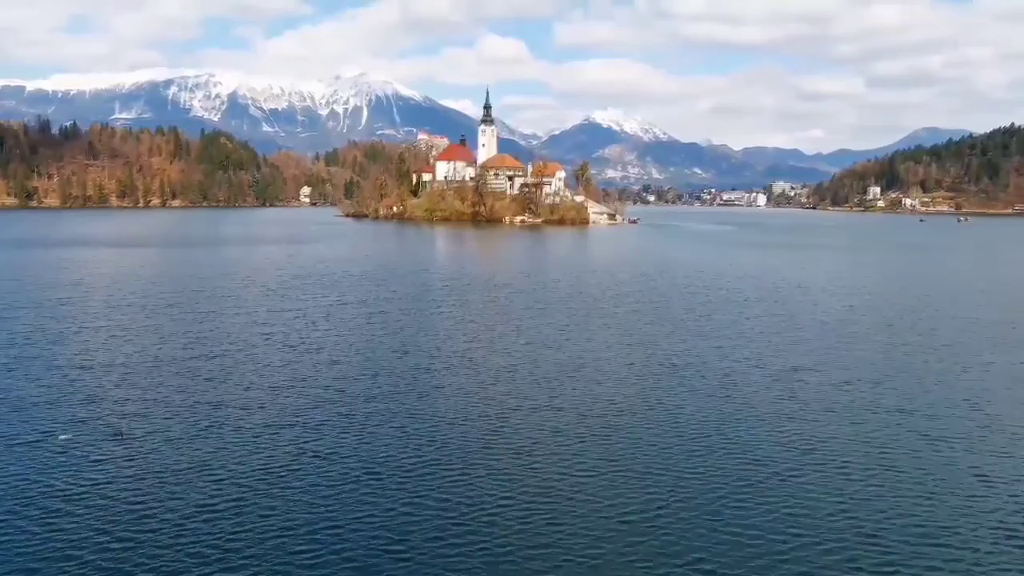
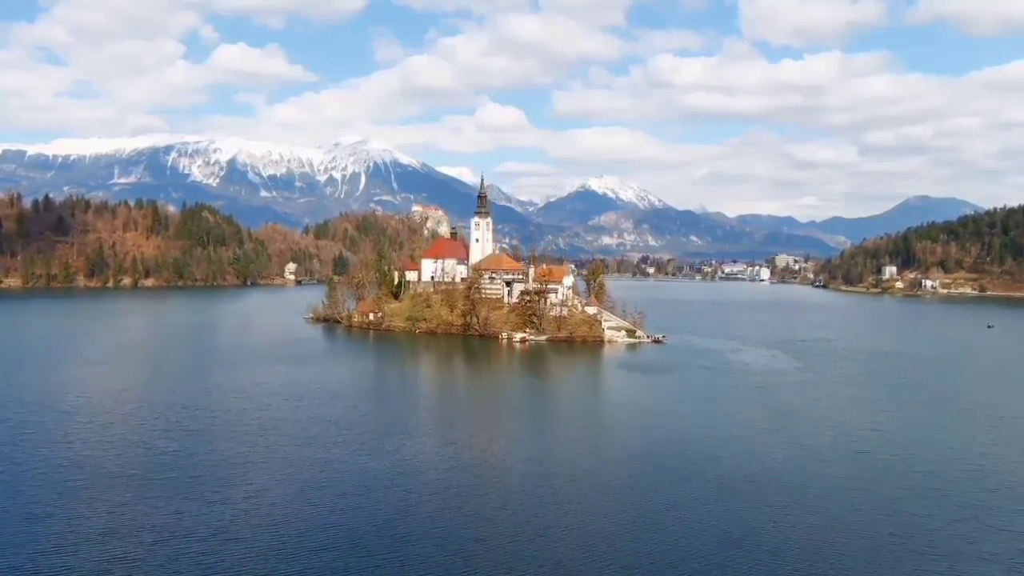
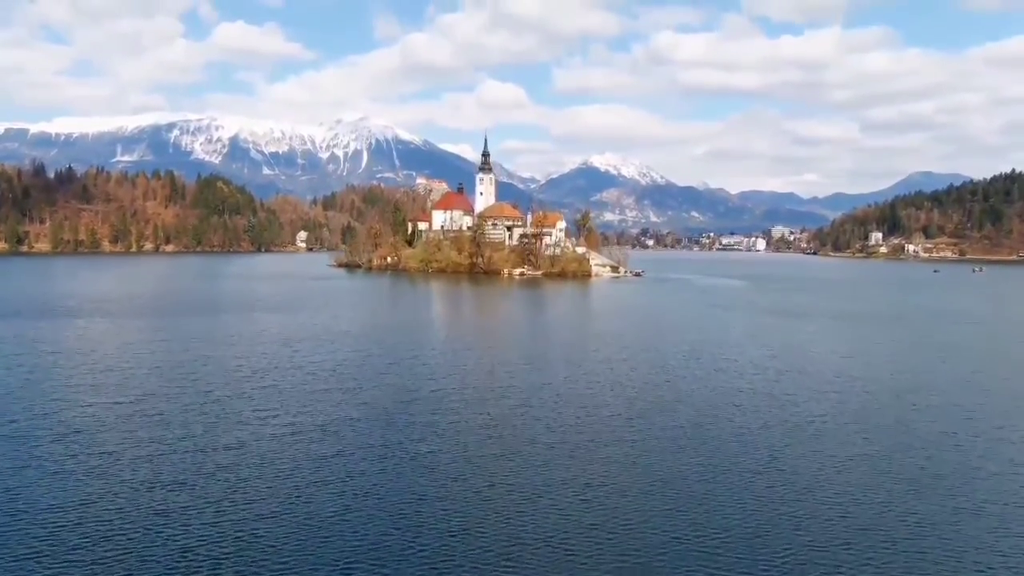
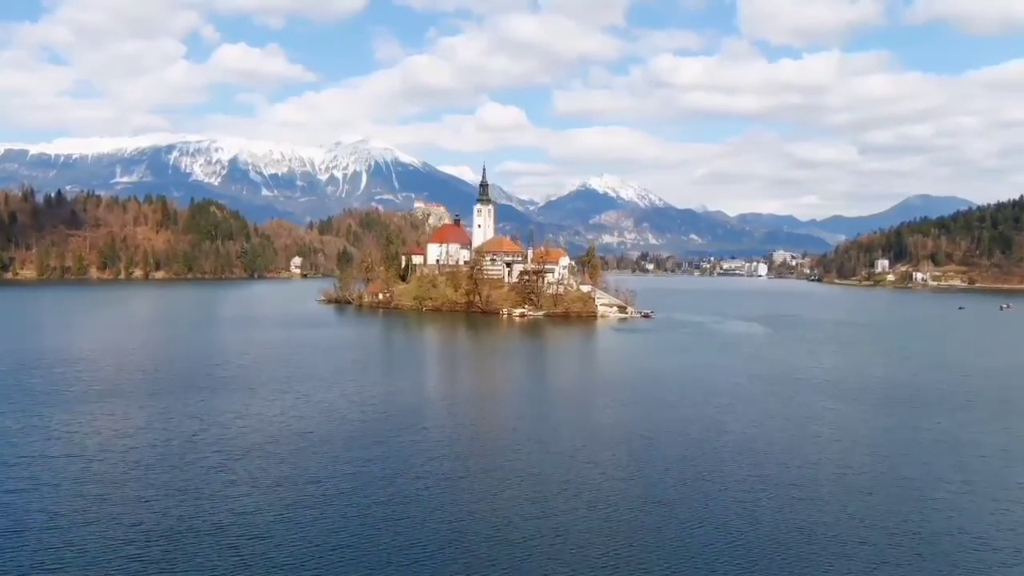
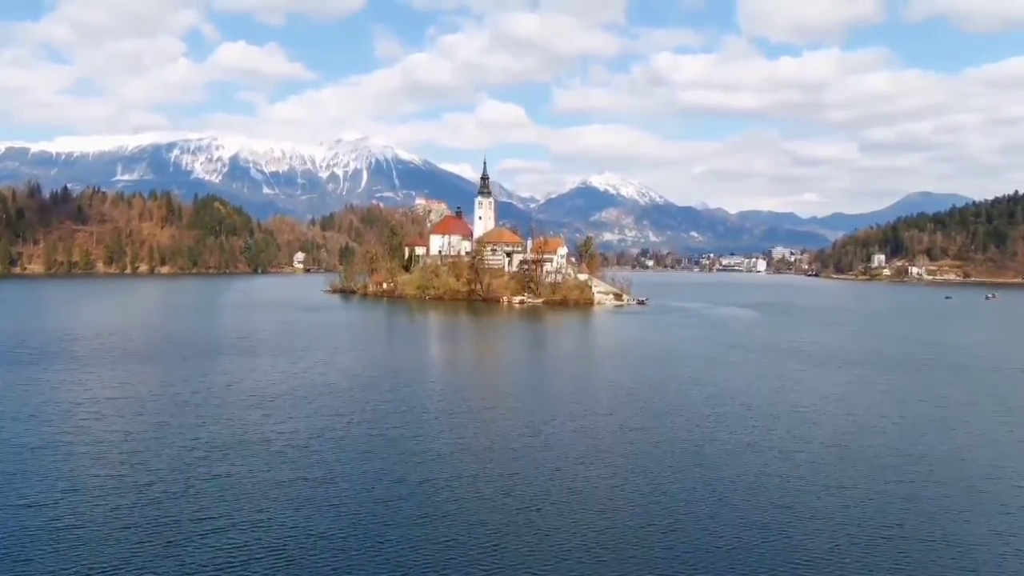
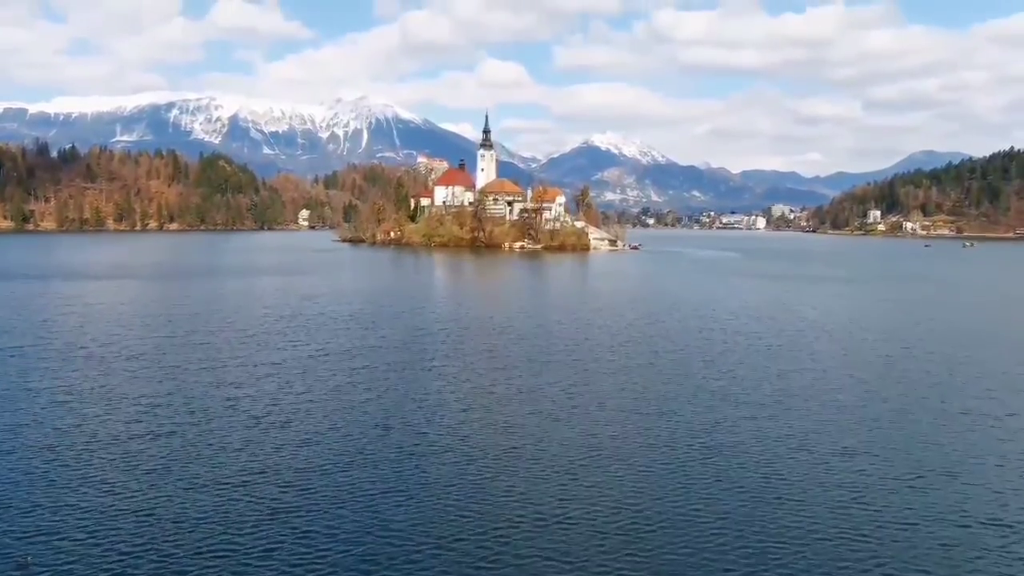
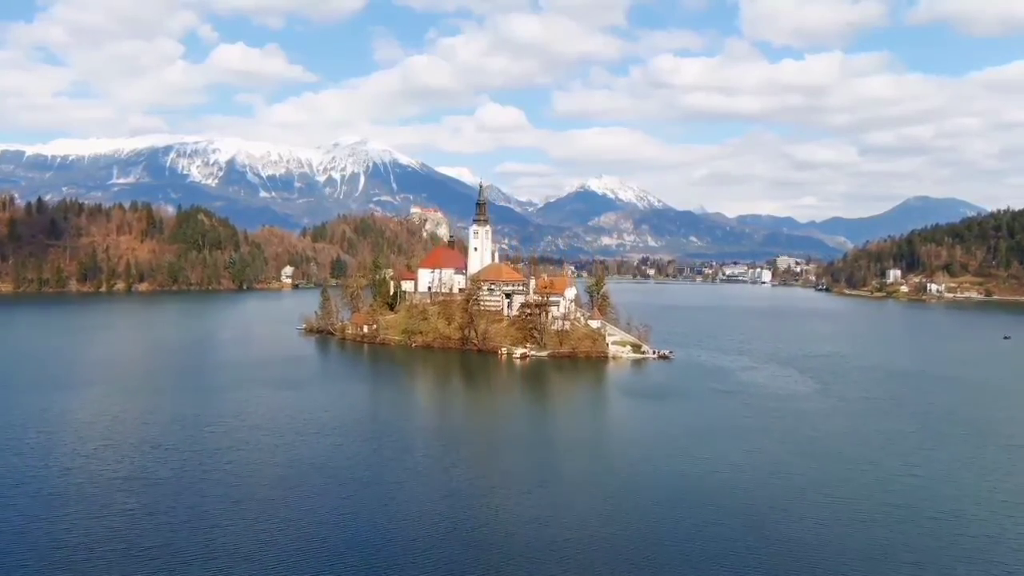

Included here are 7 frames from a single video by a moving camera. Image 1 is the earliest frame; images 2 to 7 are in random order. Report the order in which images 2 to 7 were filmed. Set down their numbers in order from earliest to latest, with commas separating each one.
6, 3, 5, 4, 2, 7
